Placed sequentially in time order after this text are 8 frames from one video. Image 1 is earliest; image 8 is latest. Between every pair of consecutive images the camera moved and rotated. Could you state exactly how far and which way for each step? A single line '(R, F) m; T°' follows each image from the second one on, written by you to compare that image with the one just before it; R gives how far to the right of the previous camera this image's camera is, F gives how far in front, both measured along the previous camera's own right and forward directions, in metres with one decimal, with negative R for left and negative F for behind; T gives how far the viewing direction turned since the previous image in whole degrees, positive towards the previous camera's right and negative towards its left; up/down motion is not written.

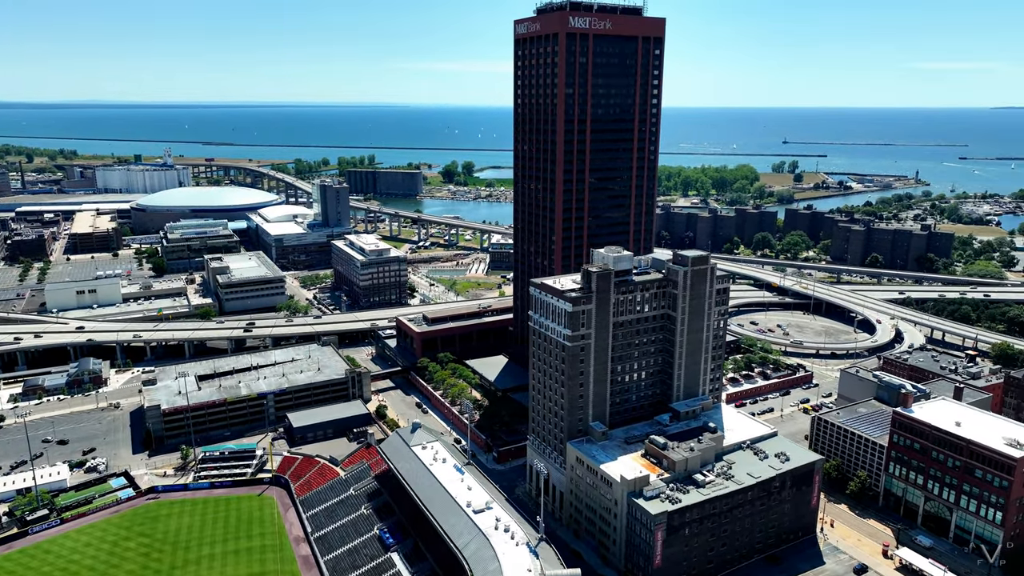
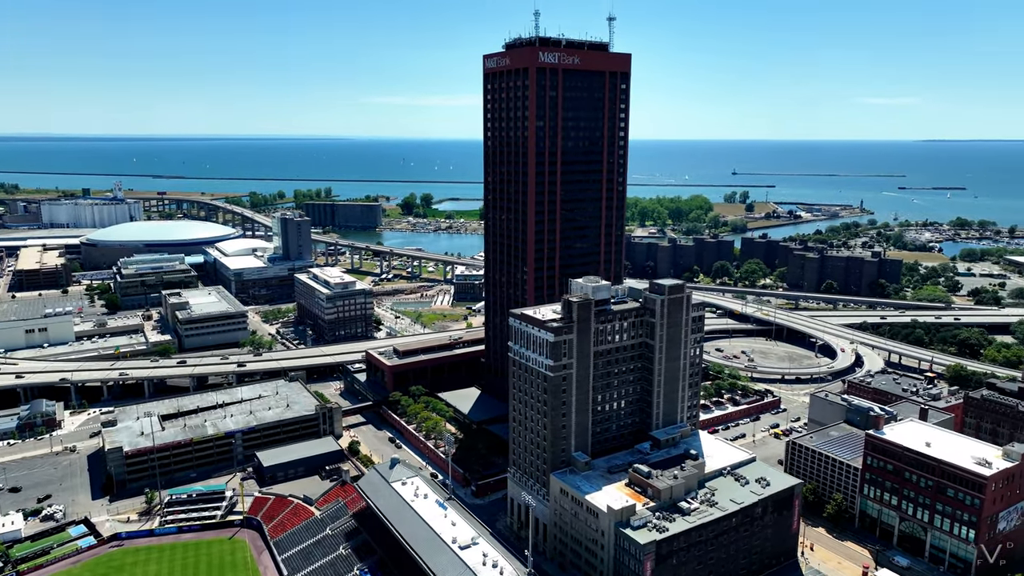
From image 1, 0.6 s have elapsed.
(-2.2, +0.1) m; +3°
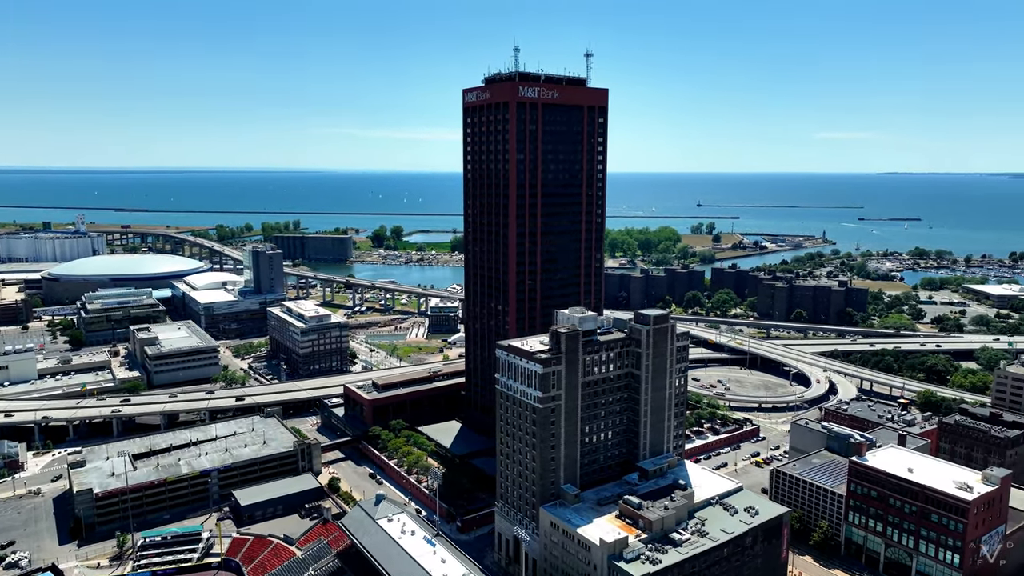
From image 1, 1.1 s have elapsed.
(-1.8, 0.0) m; +3°
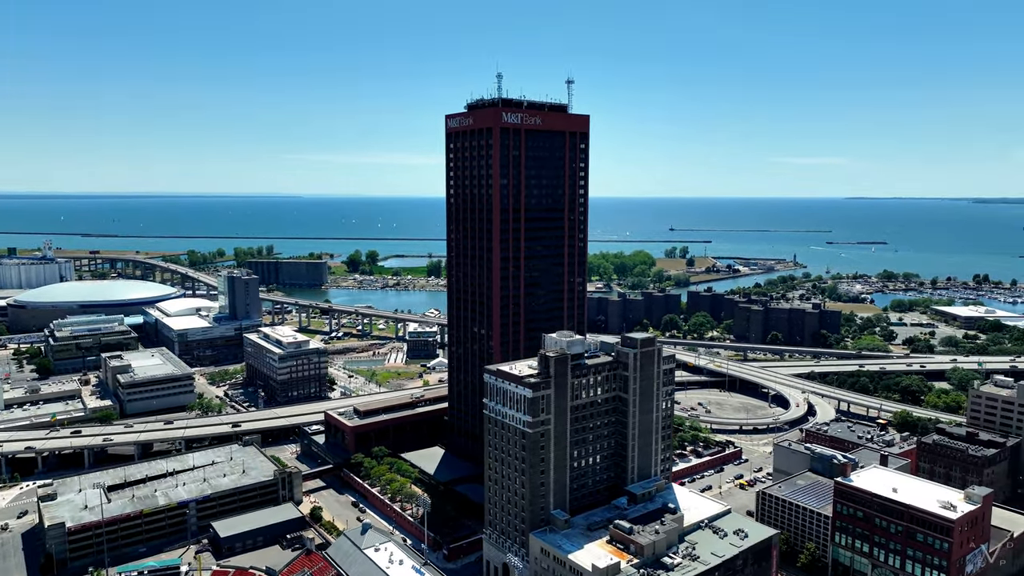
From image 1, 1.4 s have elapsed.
(-1.3, 0.0) m; +2°
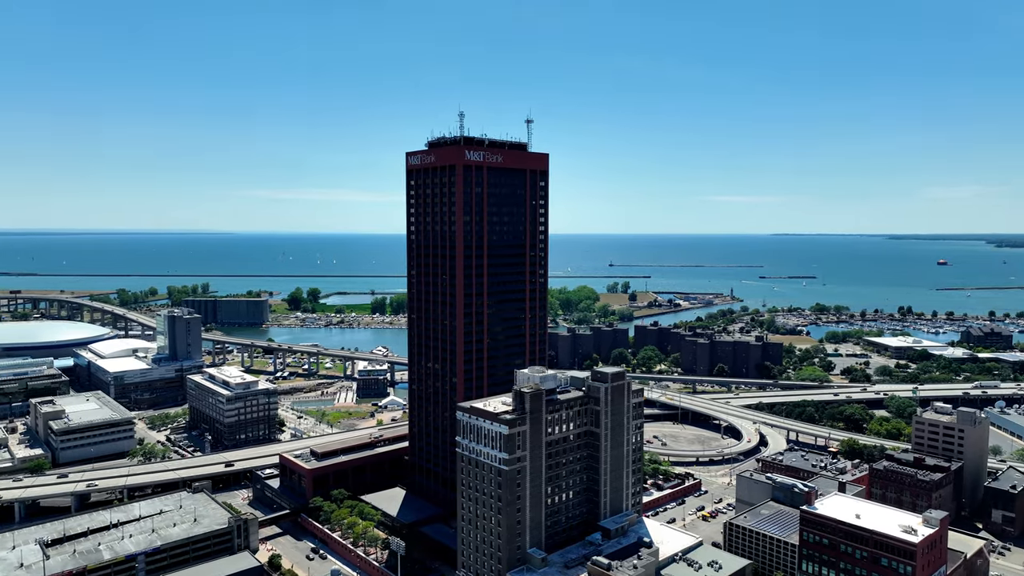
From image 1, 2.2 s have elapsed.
(-3.1, 0.0) m; +5°
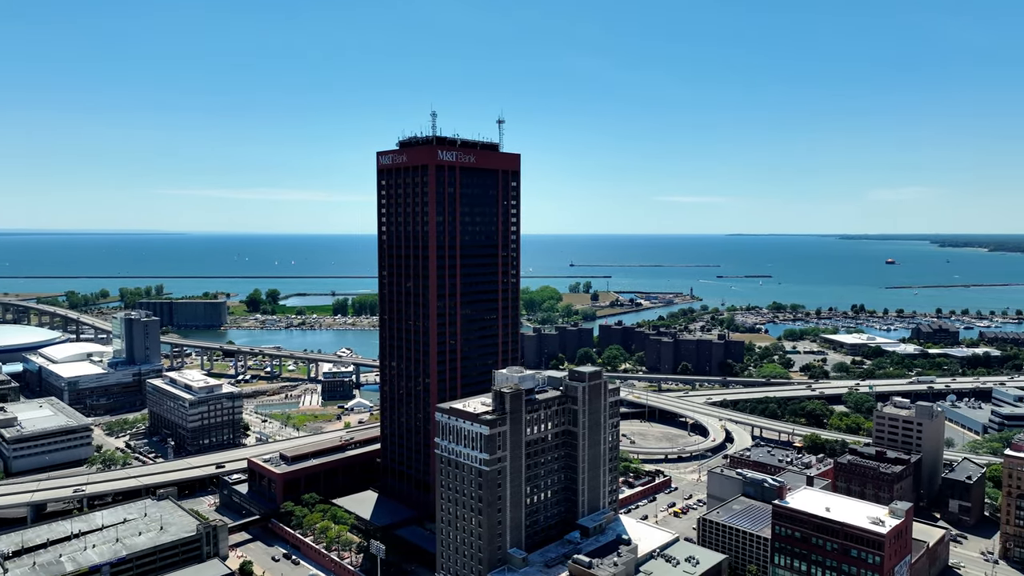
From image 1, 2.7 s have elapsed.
(-1.7, 0.0) m; +3°
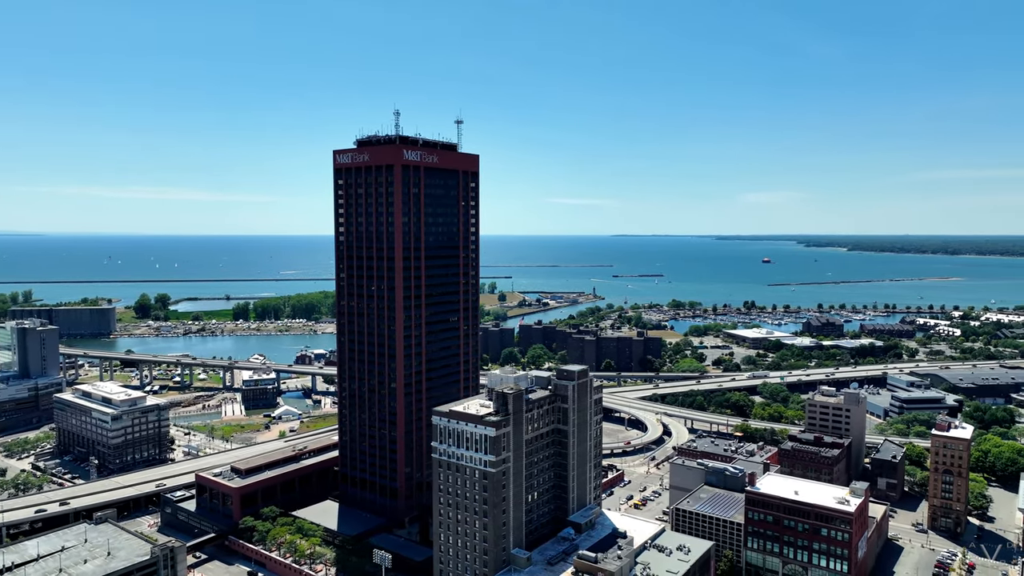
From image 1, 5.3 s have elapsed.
(-9.8, +0.6) m; +8°
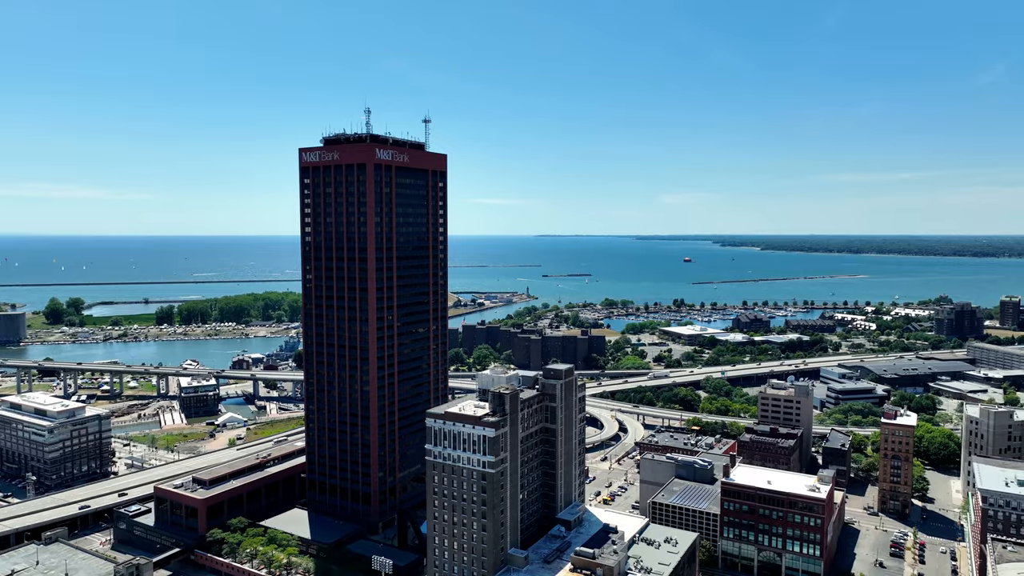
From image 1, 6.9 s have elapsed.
(-6.4, +0.2) m; +6°
